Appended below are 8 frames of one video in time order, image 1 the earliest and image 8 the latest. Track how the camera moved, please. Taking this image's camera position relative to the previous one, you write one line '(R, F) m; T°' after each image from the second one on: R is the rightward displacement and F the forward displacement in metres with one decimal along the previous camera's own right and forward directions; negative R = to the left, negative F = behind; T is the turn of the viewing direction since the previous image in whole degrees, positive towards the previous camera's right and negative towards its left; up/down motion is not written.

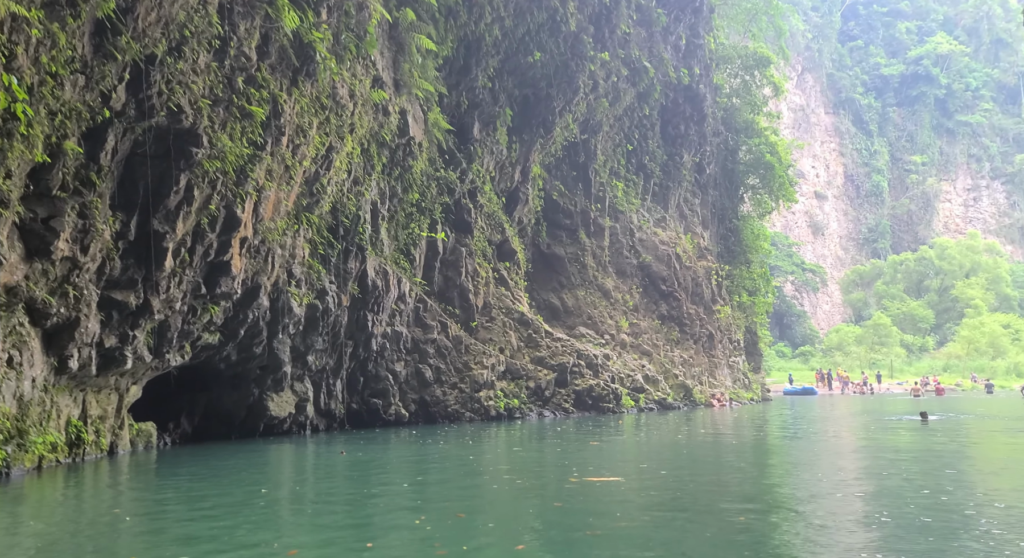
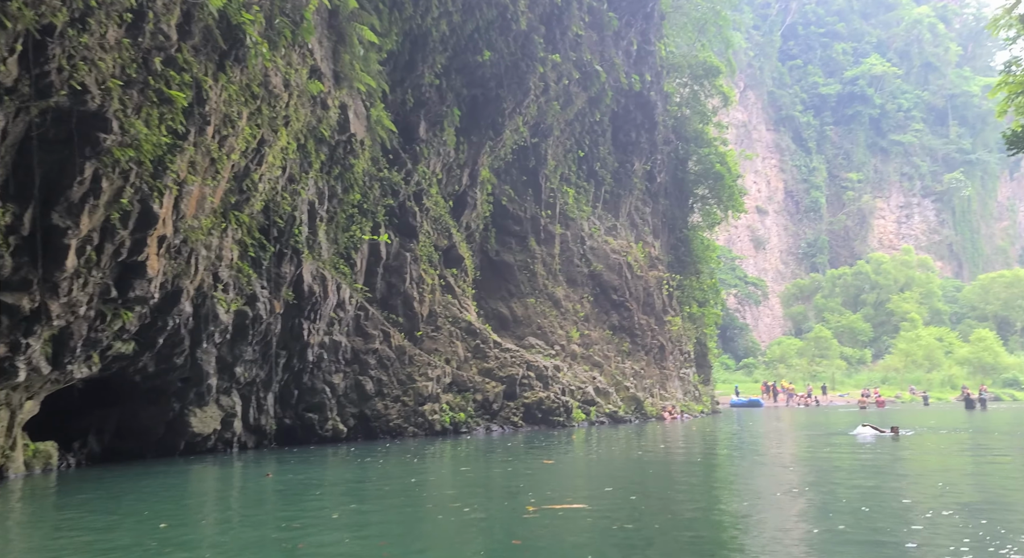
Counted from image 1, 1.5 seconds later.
(0.0, +1.0) m; +4°
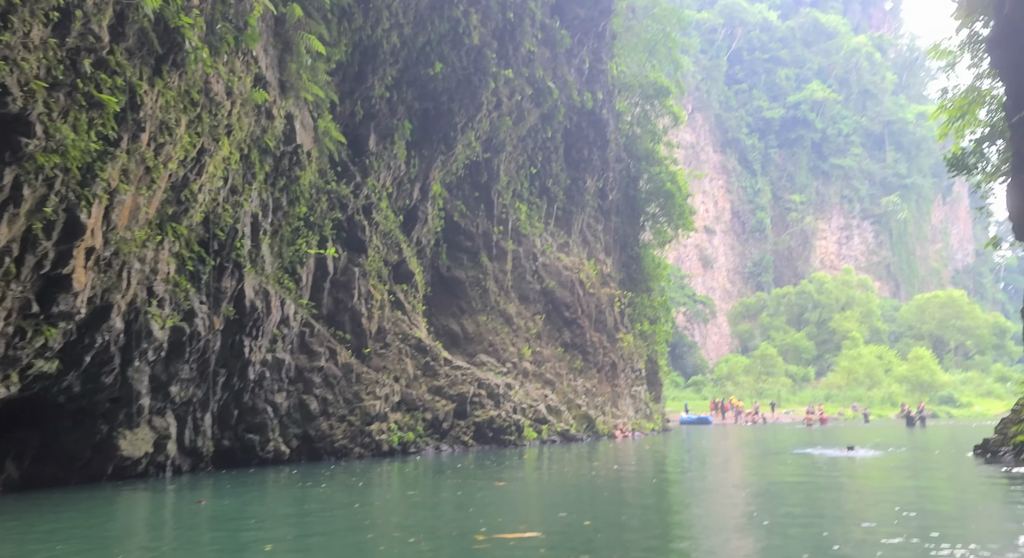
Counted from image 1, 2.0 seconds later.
(0.0, +0.3) m; +4°
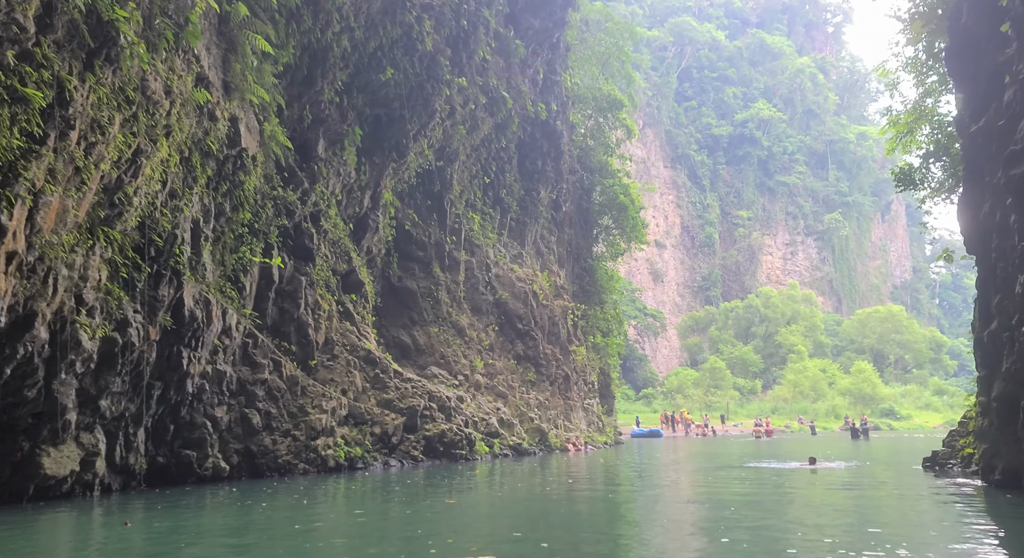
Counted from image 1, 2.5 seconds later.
(0.0, +0.4) m; +4°
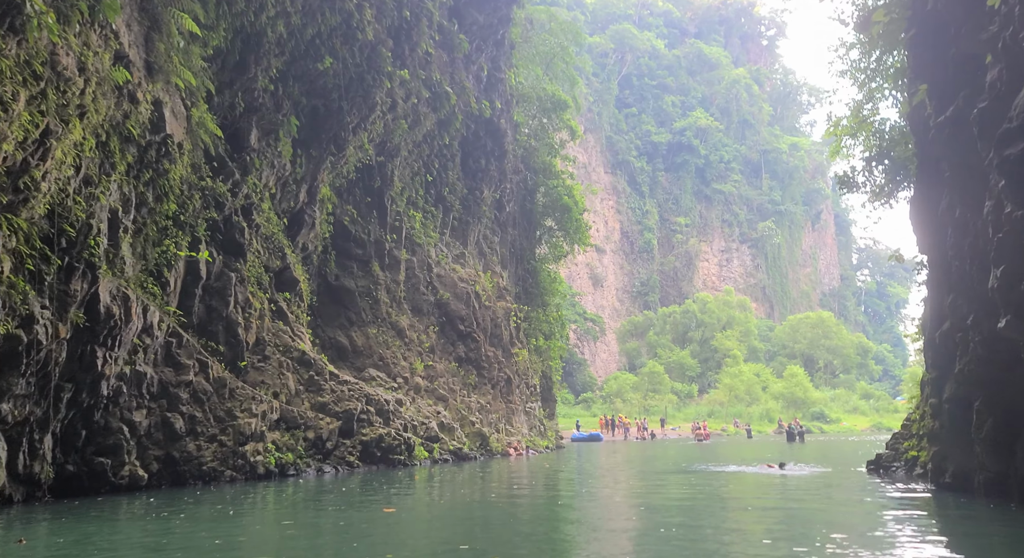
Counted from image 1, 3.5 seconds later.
(-0.1, +0.6) m; +4°
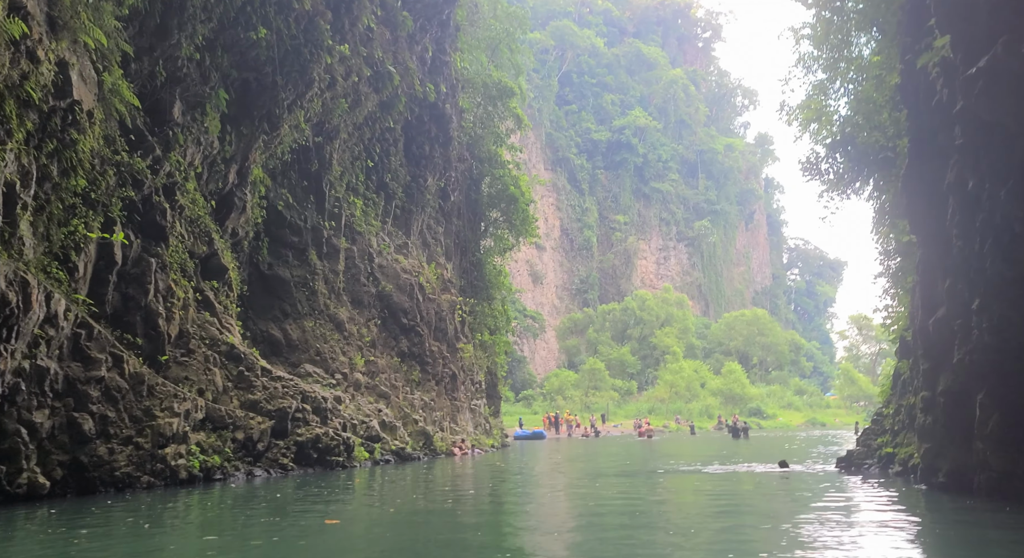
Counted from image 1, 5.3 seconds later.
(-0.2, +1.1) m; +5°
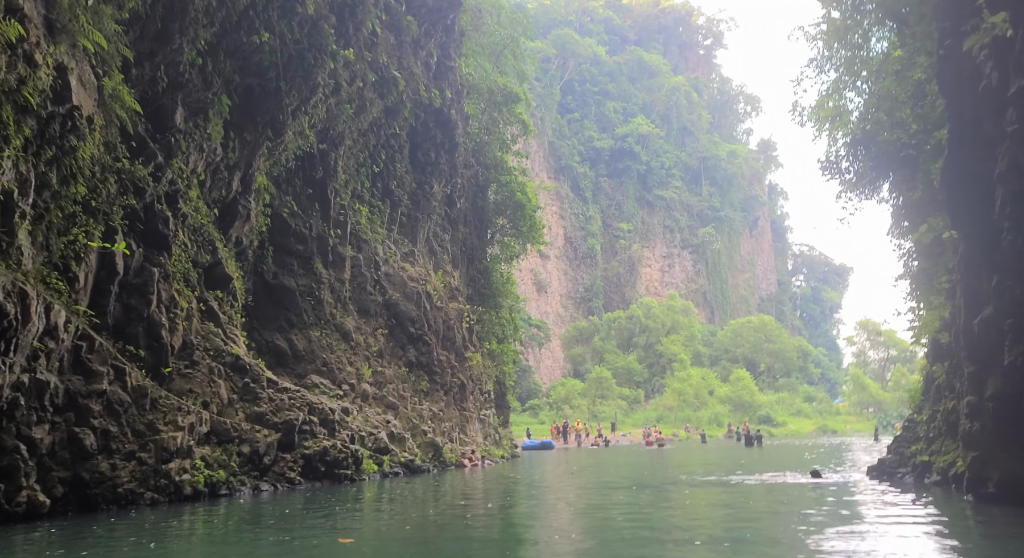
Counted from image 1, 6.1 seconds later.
(-0.2, +0.4) m; 0°
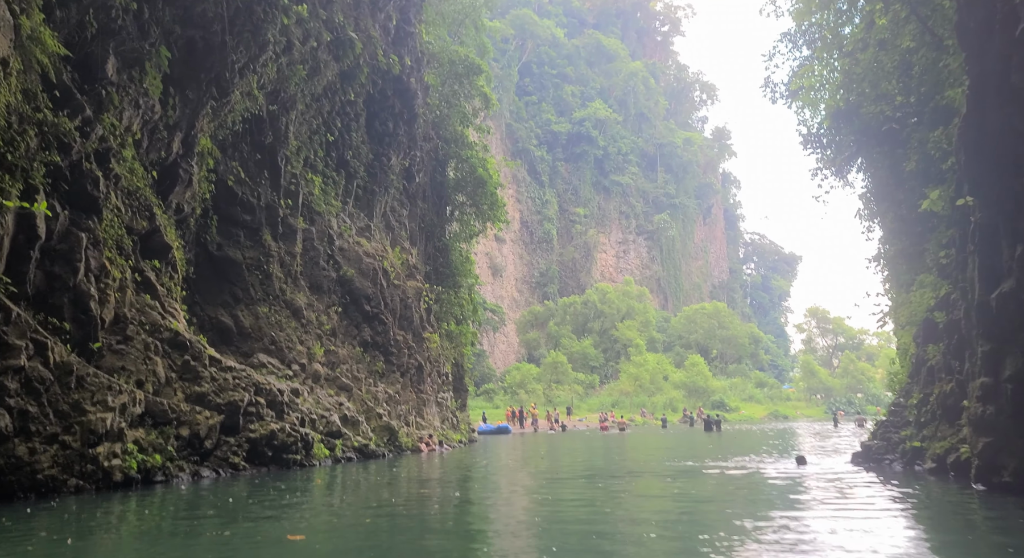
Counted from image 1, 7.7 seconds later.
(-0.2, +1.0) m; +3°
